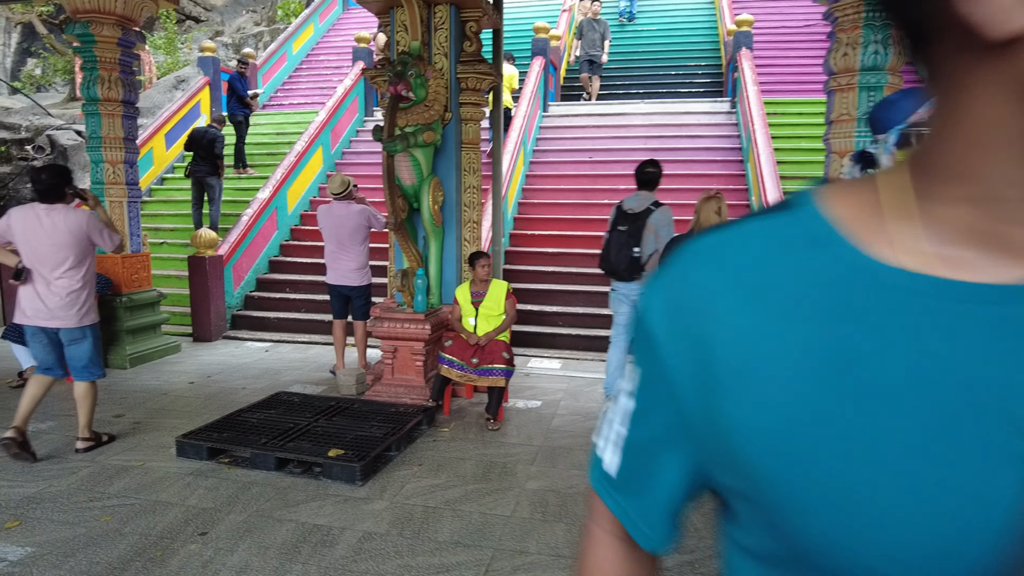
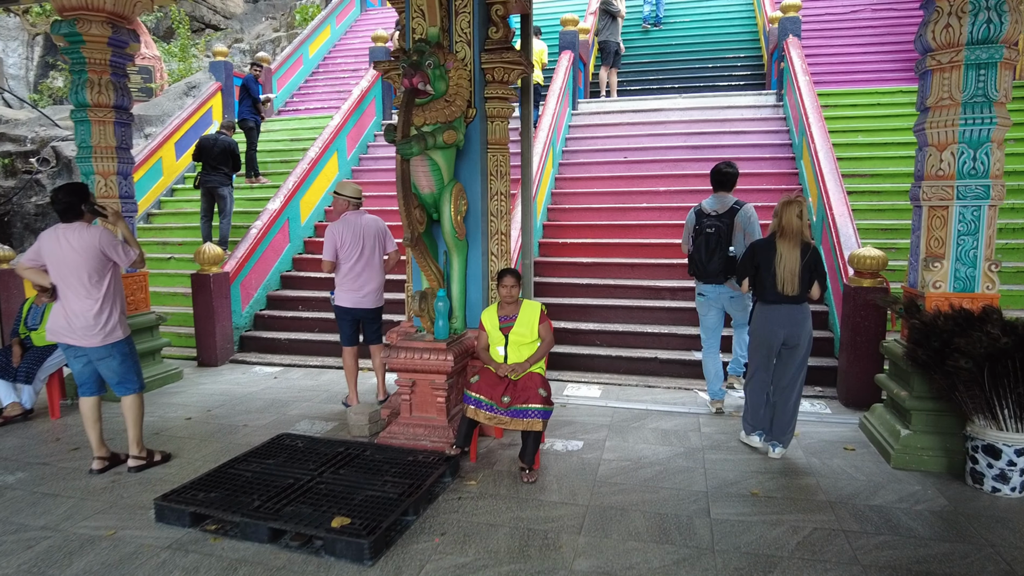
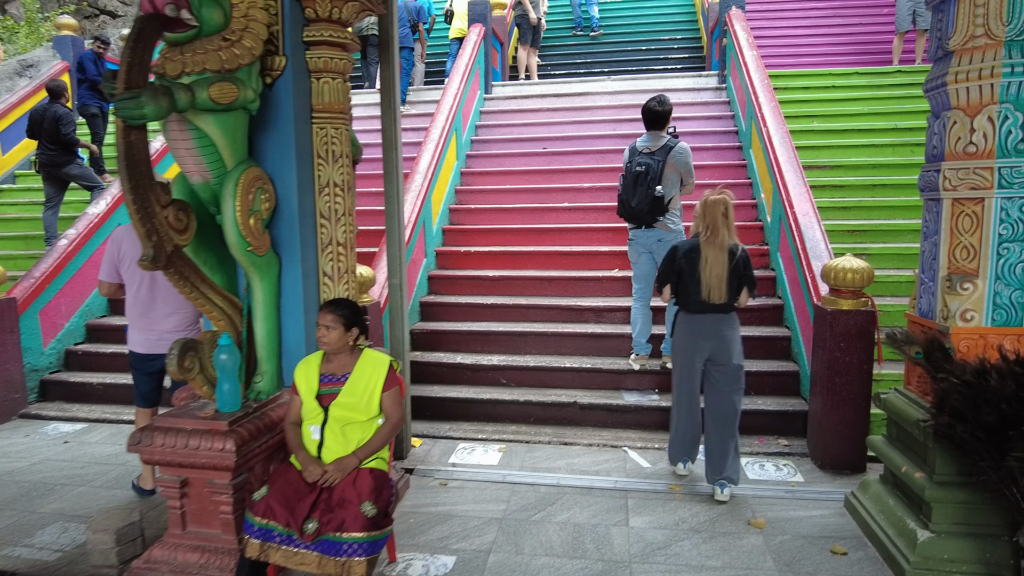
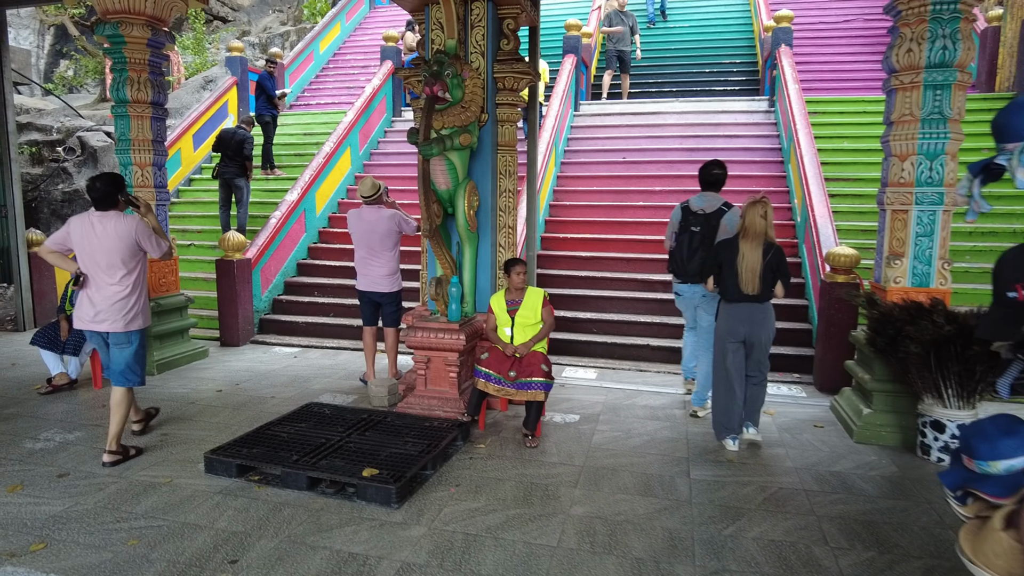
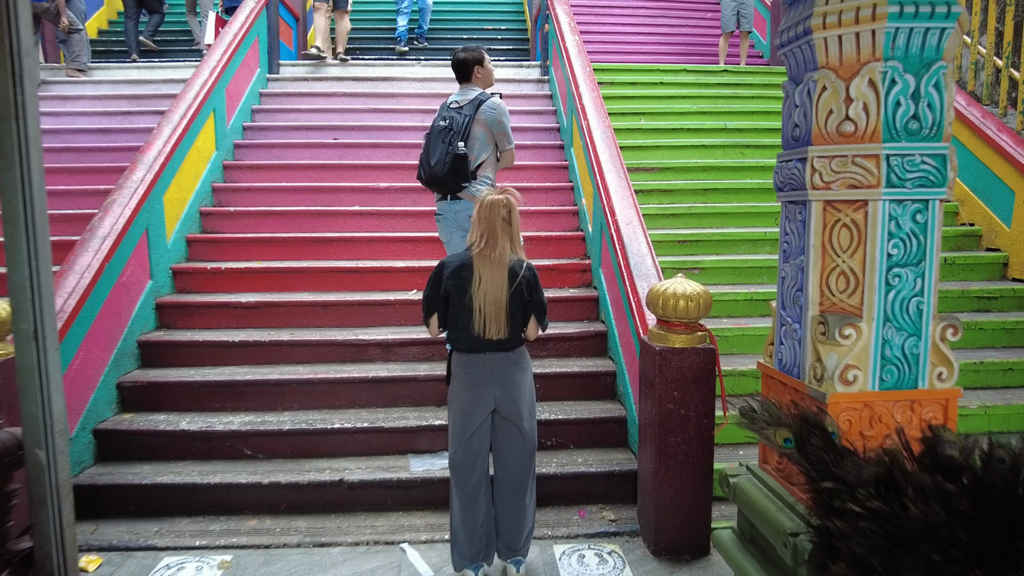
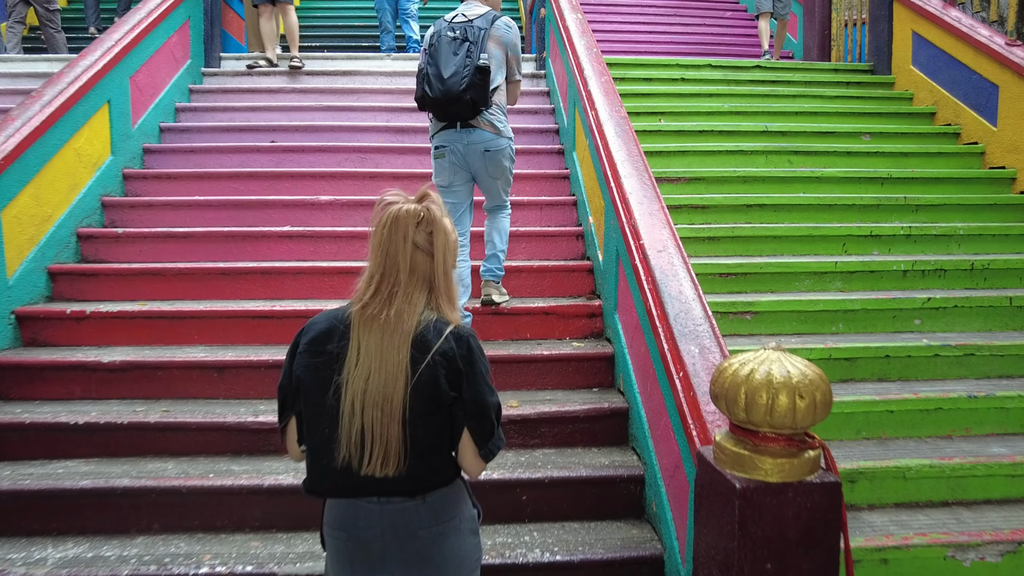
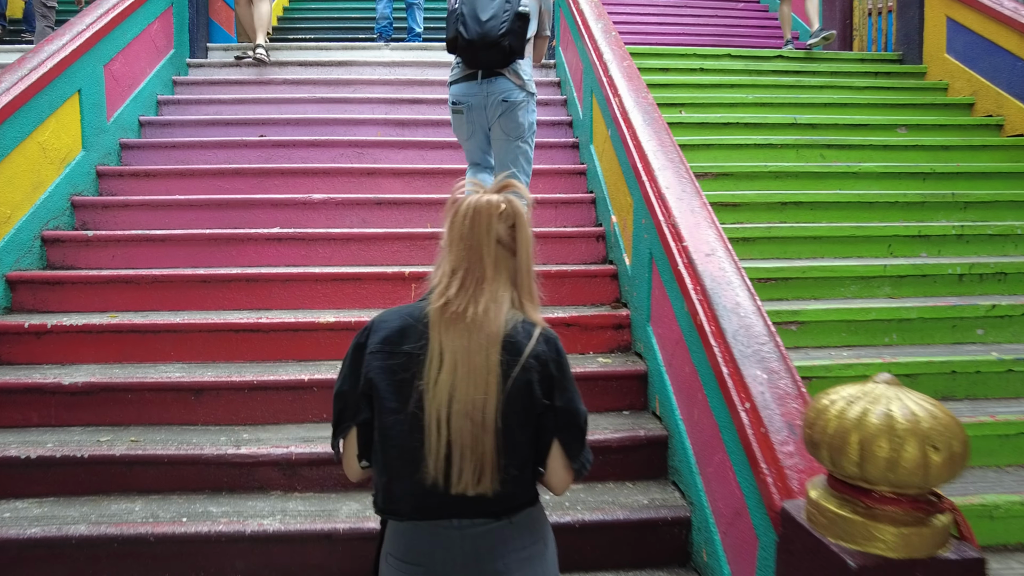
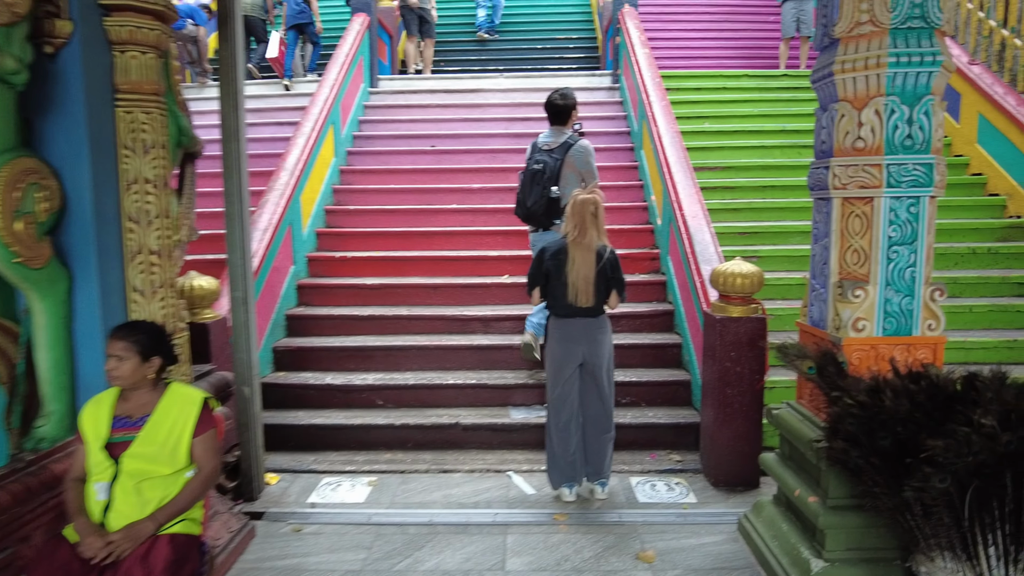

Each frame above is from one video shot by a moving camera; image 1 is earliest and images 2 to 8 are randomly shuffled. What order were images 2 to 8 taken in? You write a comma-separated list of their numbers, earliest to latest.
4, 2, 3, 8, 5, 6, 7
